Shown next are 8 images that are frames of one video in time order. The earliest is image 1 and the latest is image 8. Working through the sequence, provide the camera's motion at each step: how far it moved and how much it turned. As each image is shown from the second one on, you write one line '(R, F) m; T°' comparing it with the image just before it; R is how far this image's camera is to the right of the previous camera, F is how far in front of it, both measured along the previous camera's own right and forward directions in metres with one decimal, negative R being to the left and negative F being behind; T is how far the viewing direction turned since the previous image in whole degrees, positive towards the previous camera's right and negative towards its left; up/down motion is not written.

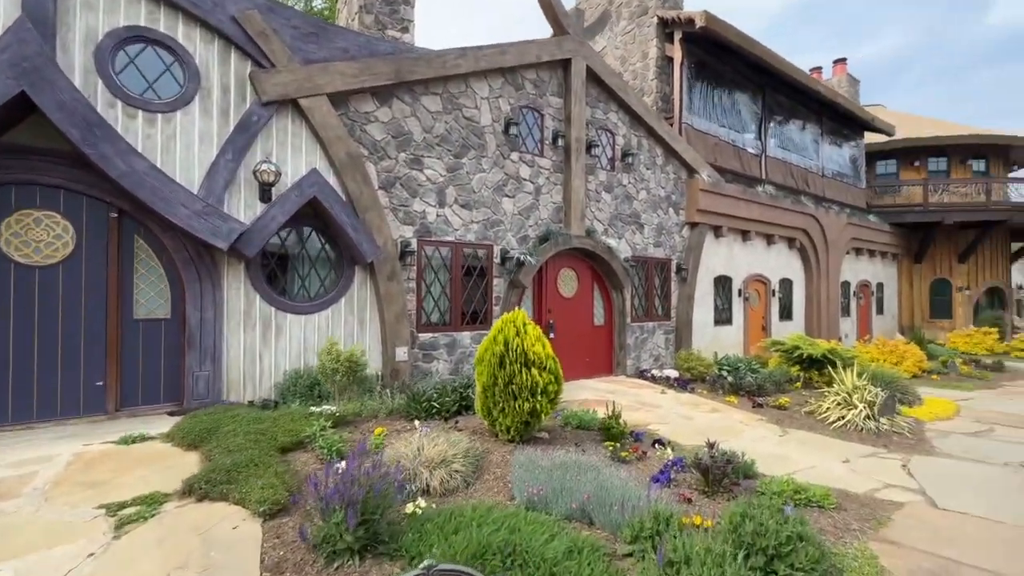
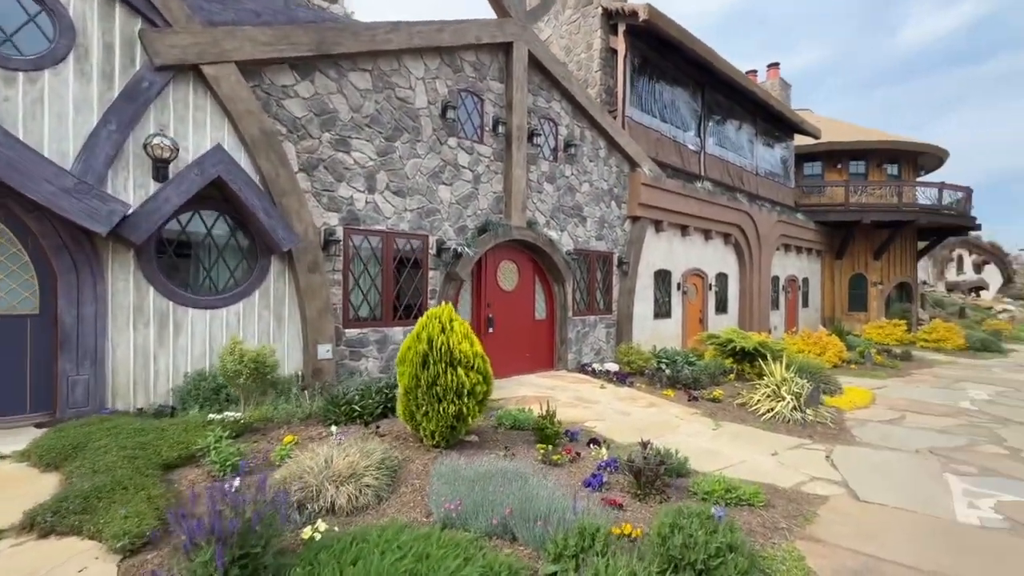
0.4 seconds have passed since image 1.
(+0.2, +0.3) m; +6°
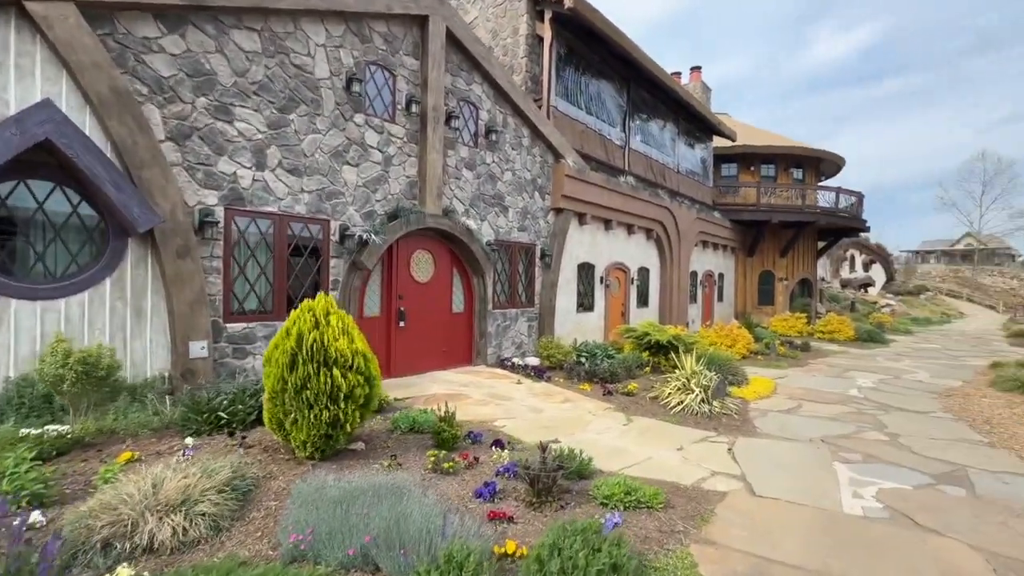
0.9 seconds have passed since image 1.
(+0.3, +0.3) m; +8°
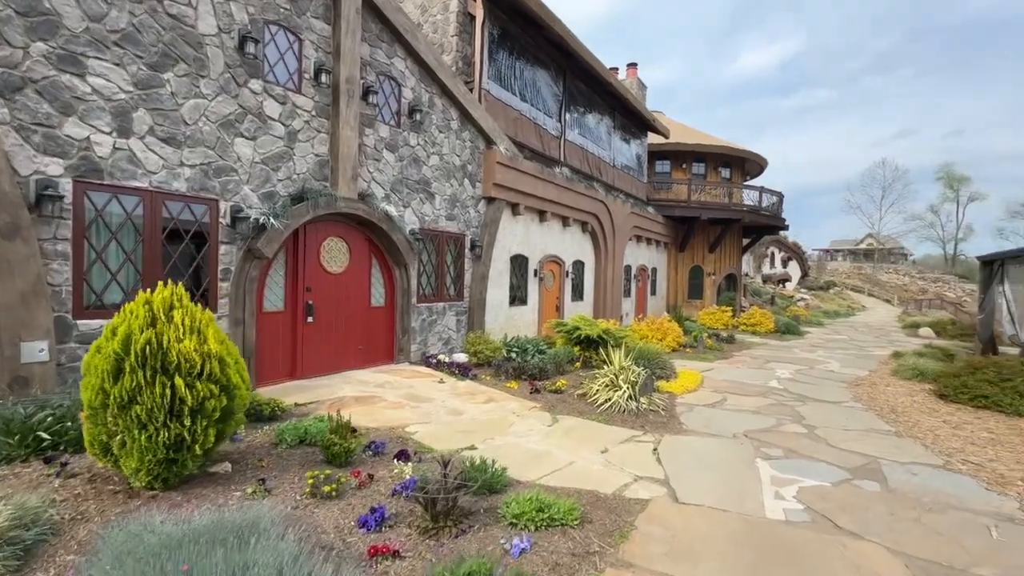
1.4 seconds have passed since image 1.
(+0.3, +0.5) m; +7°
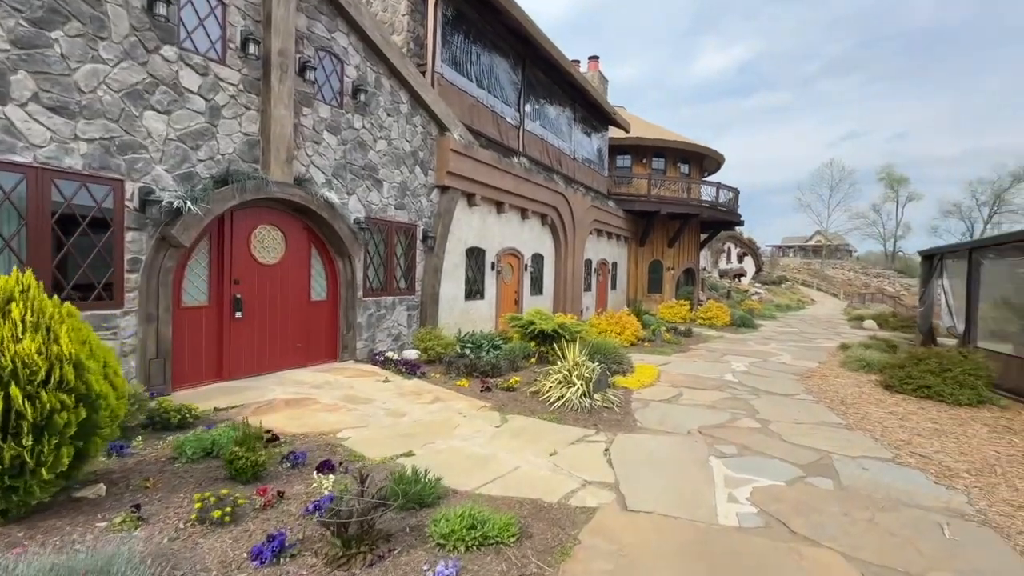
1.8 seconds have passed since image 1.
(+0.2, +0.3) m; +4°
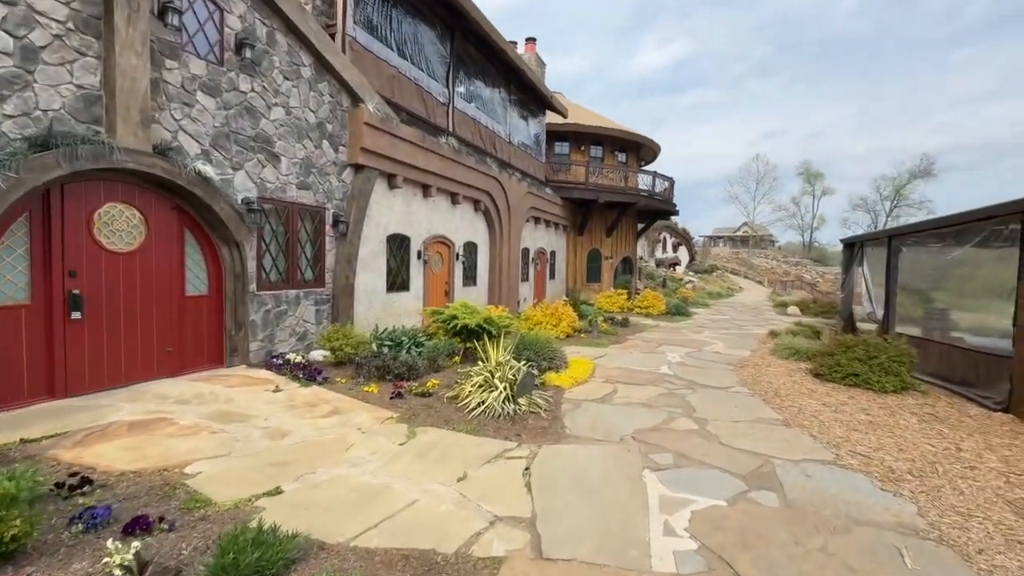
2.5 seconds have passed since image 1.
(+0.3, +0.7) m; +7°
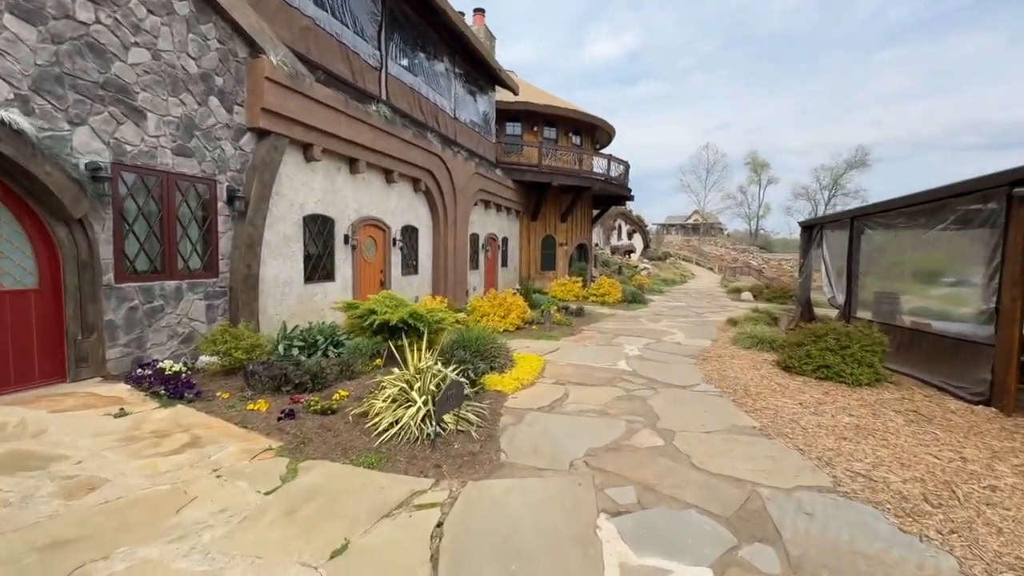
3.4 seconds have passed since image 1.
(+0.3, +1.1) m; +5°
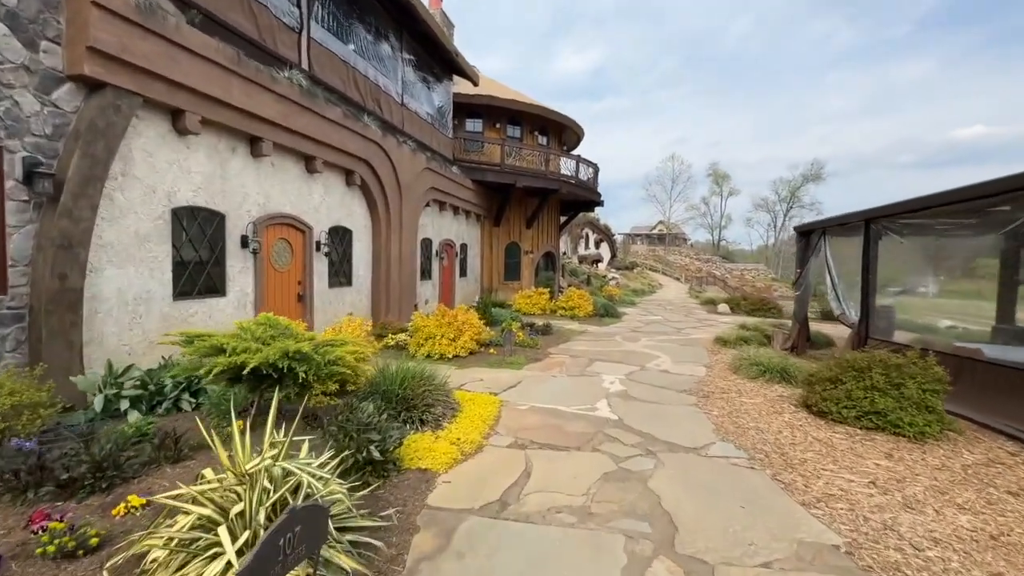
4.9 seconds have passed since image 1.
(+0.3, +1.9) m; +4°
